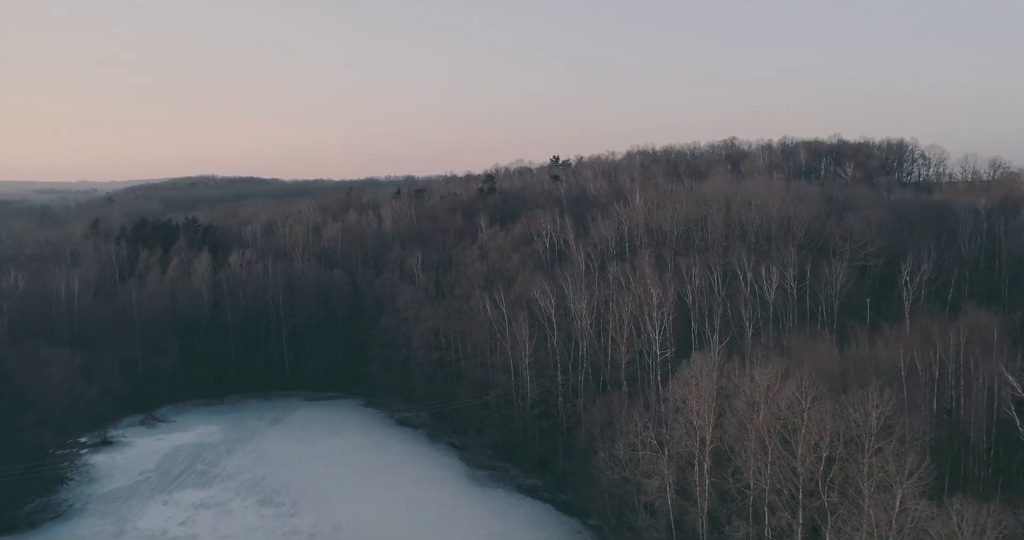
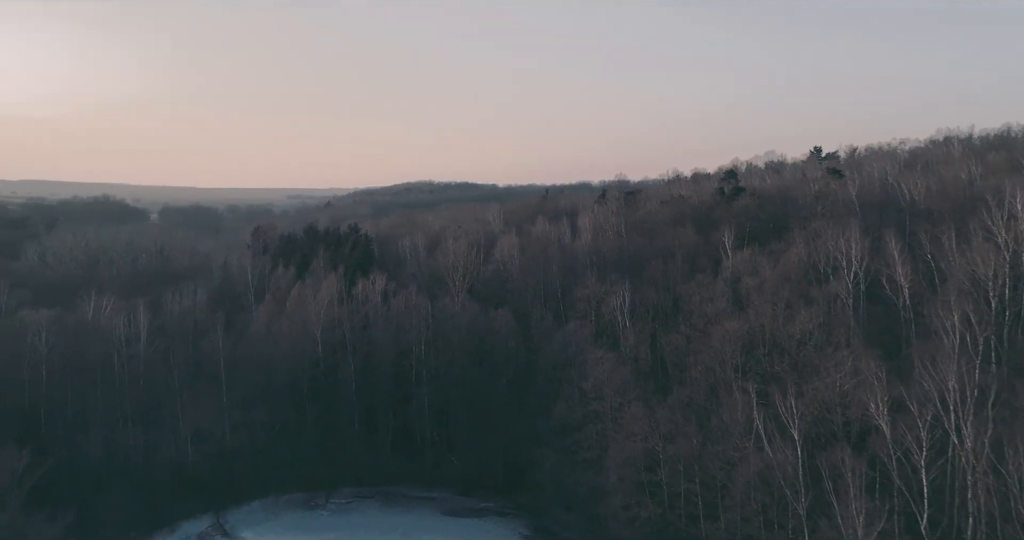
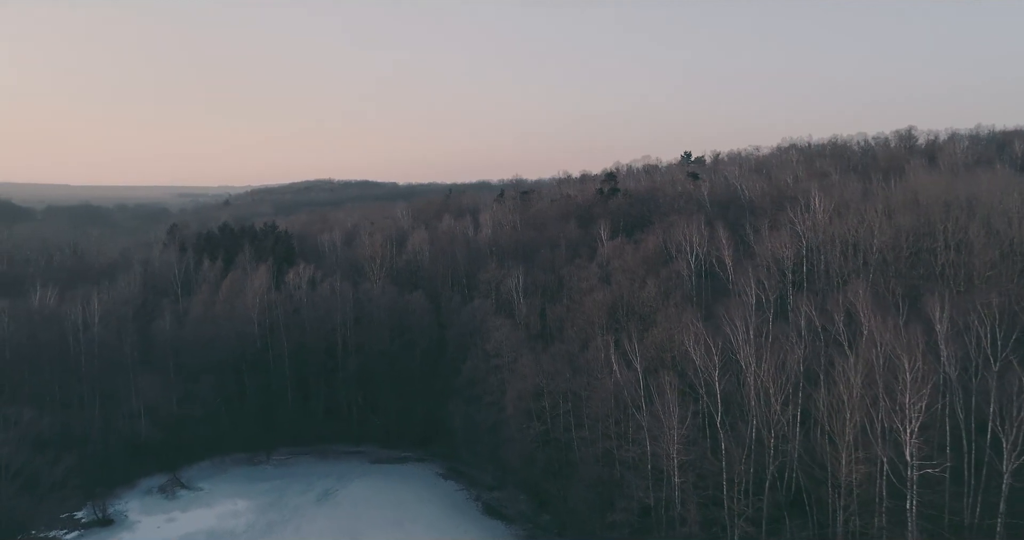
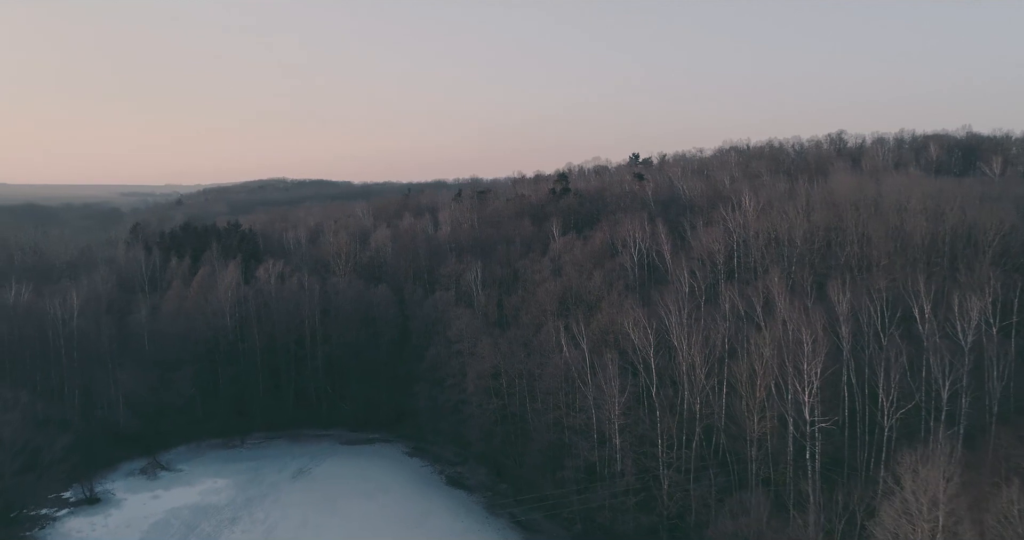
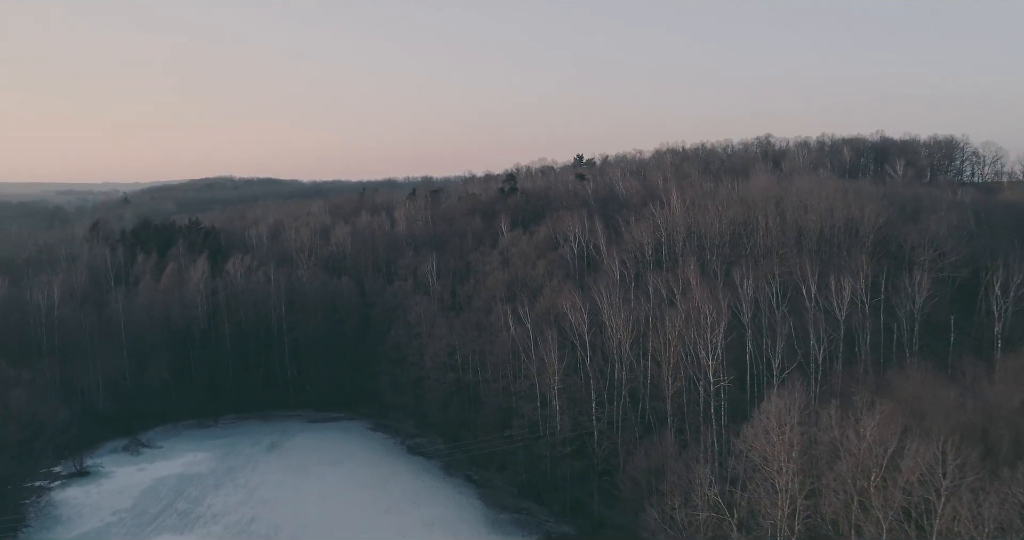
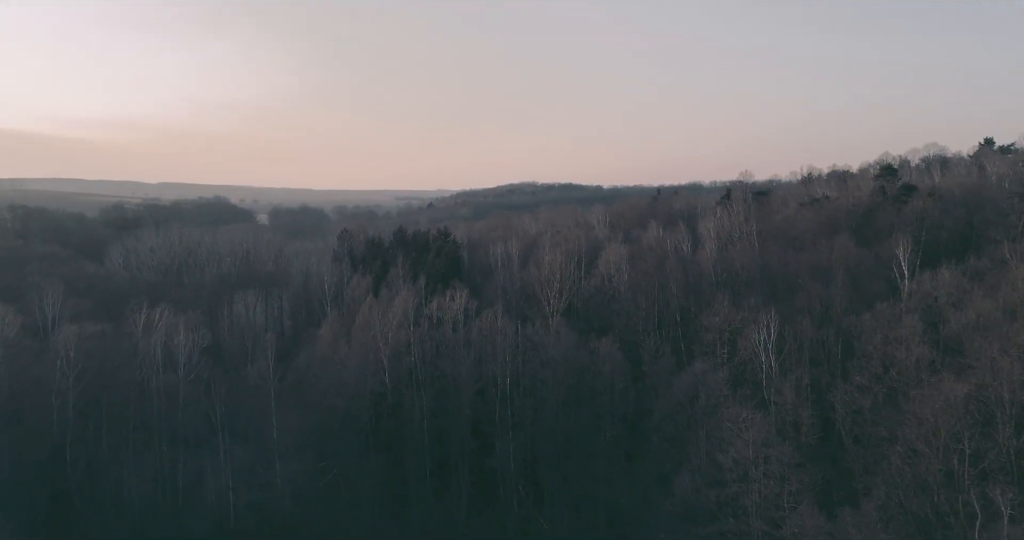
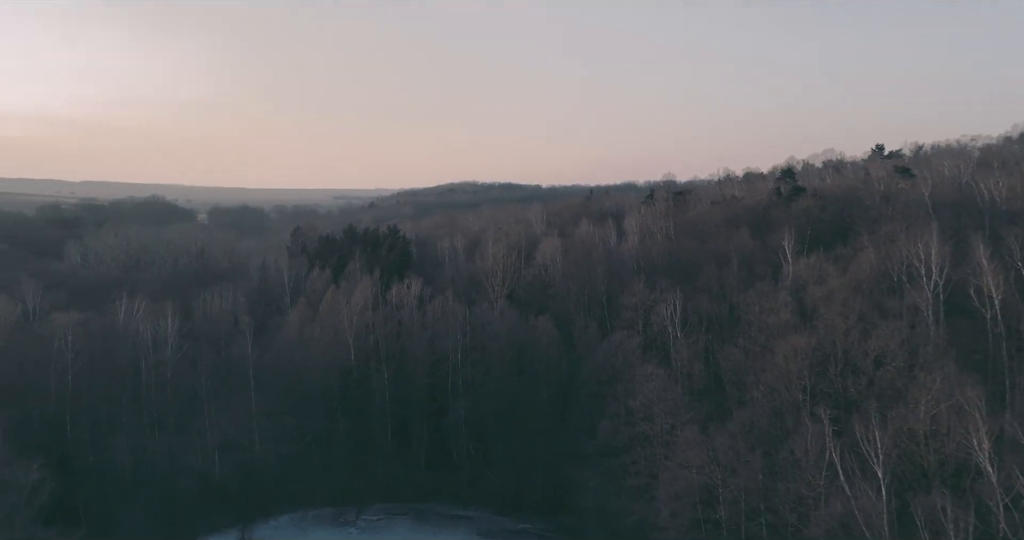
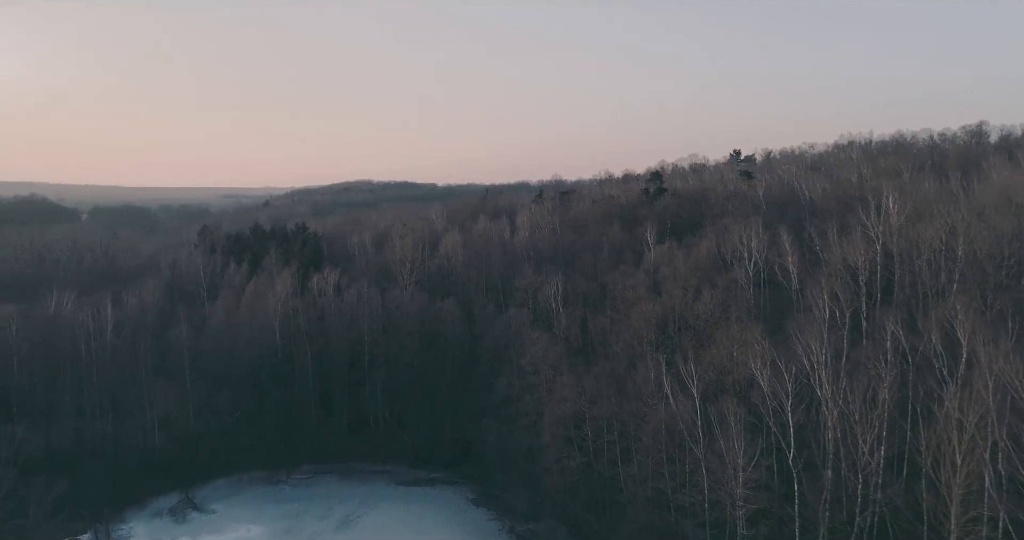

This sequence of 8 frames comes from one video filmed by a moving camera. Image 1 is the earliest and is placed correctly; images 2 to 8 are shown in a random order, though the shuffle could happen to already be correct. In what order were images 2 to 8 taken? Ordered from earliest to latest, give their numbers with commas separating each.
5, 4, 3, 8, 2, 7, 6
